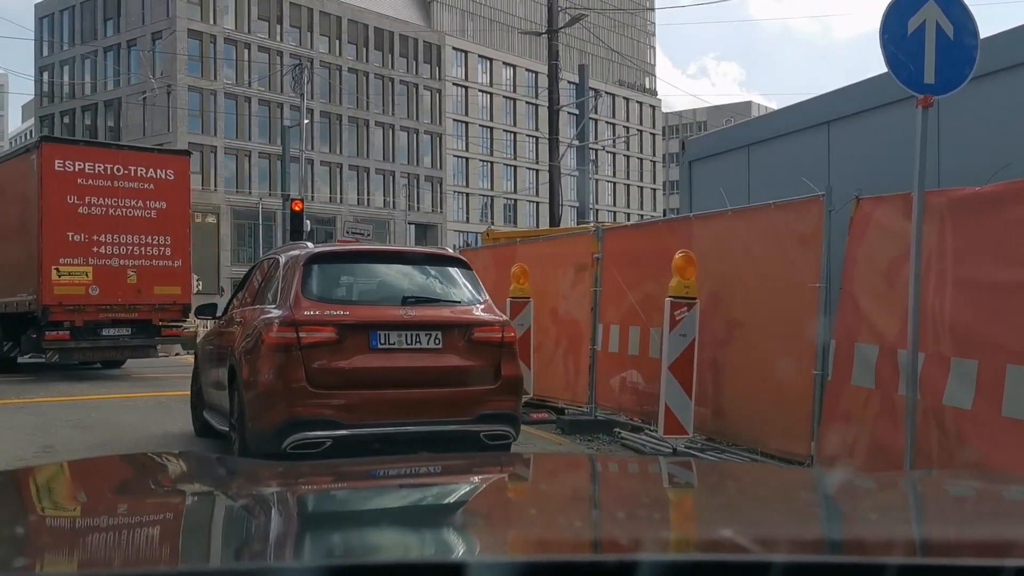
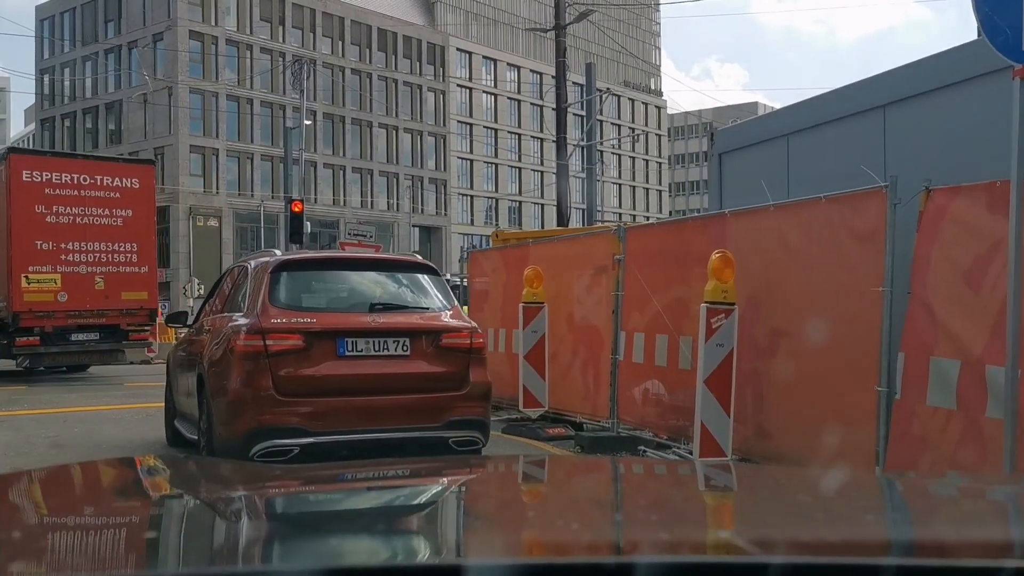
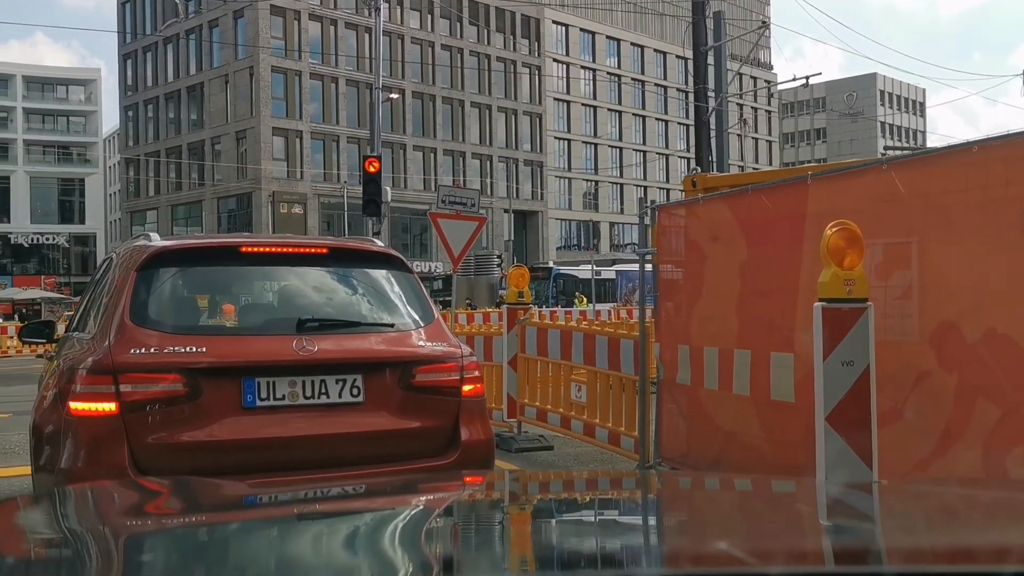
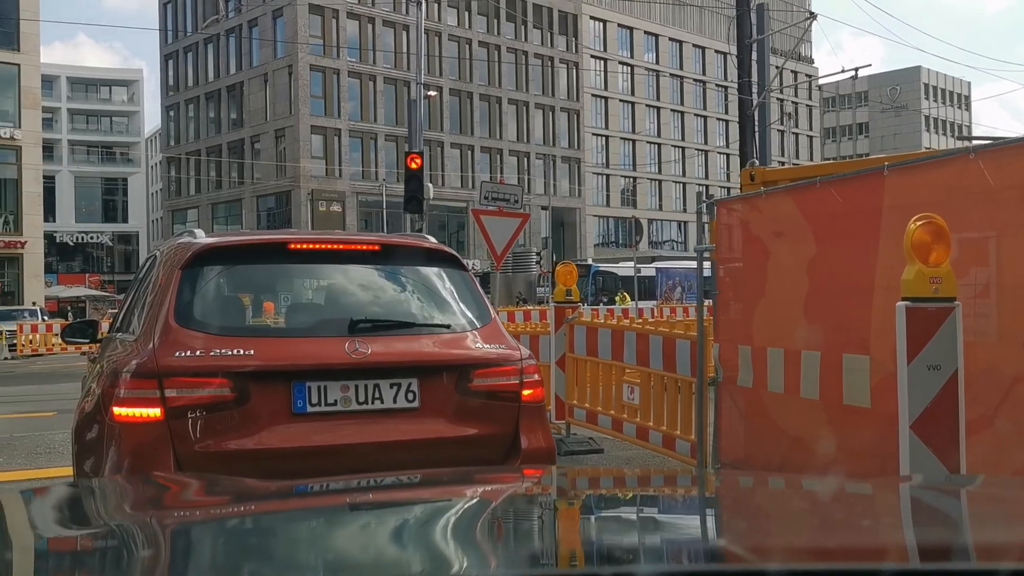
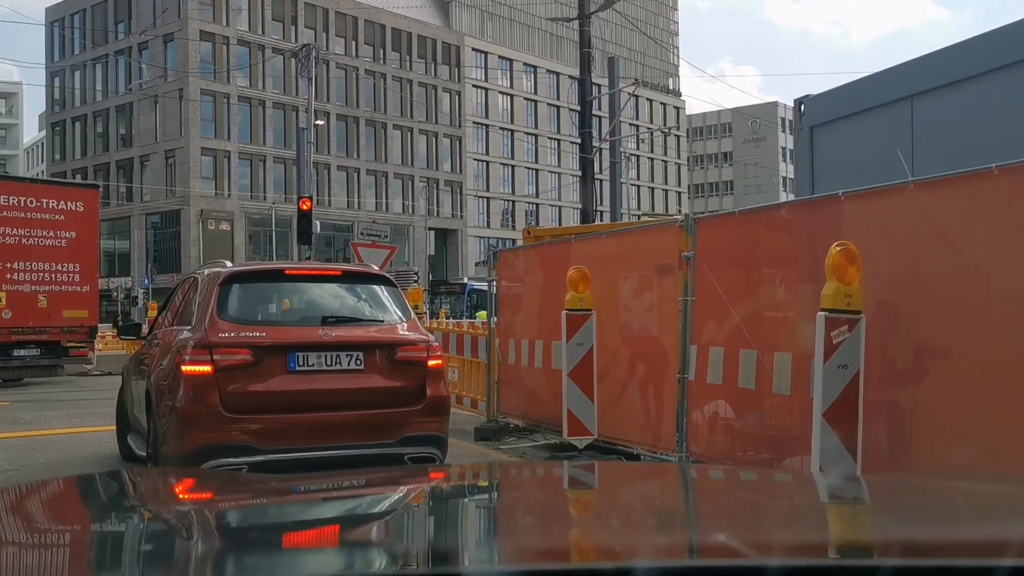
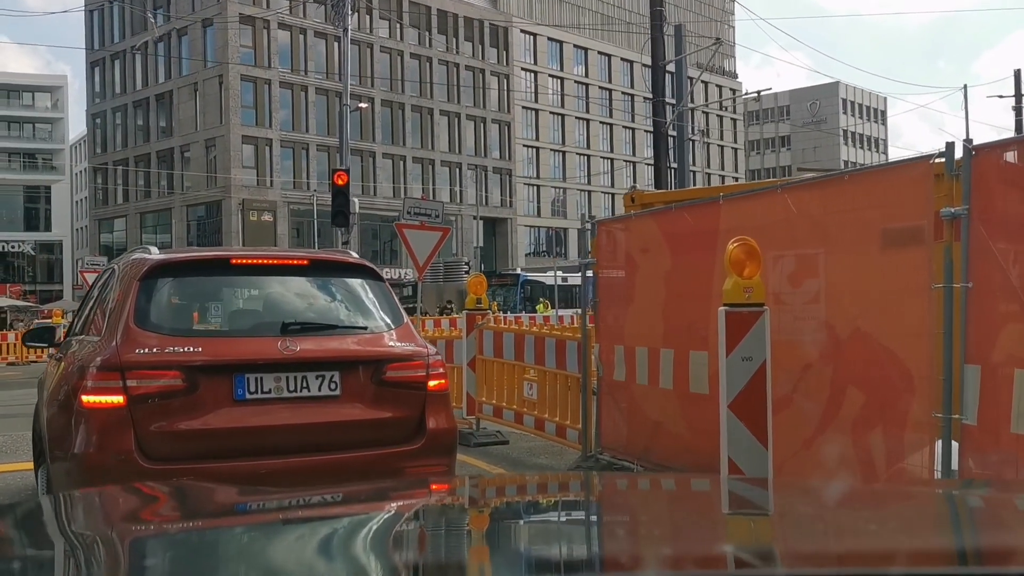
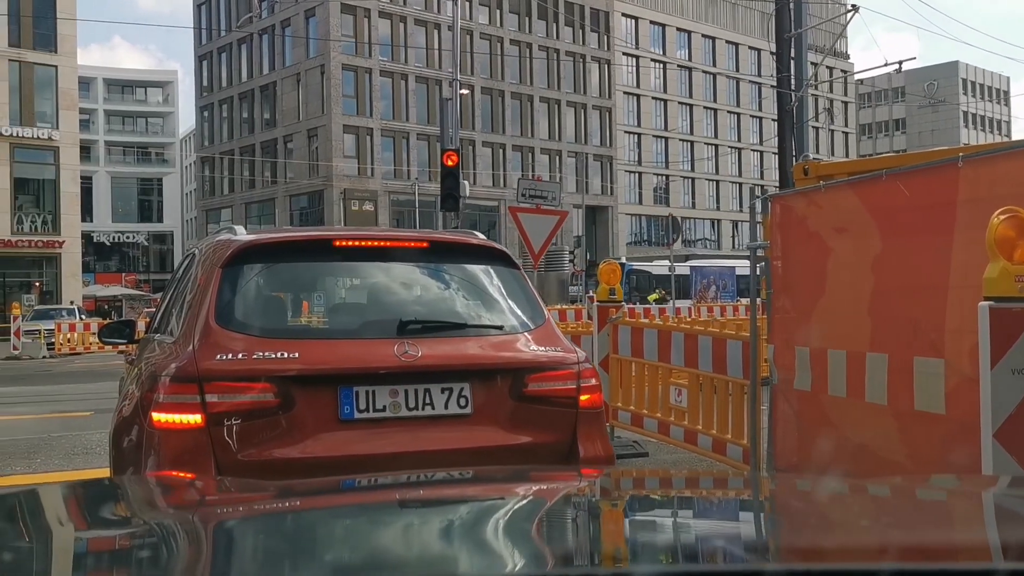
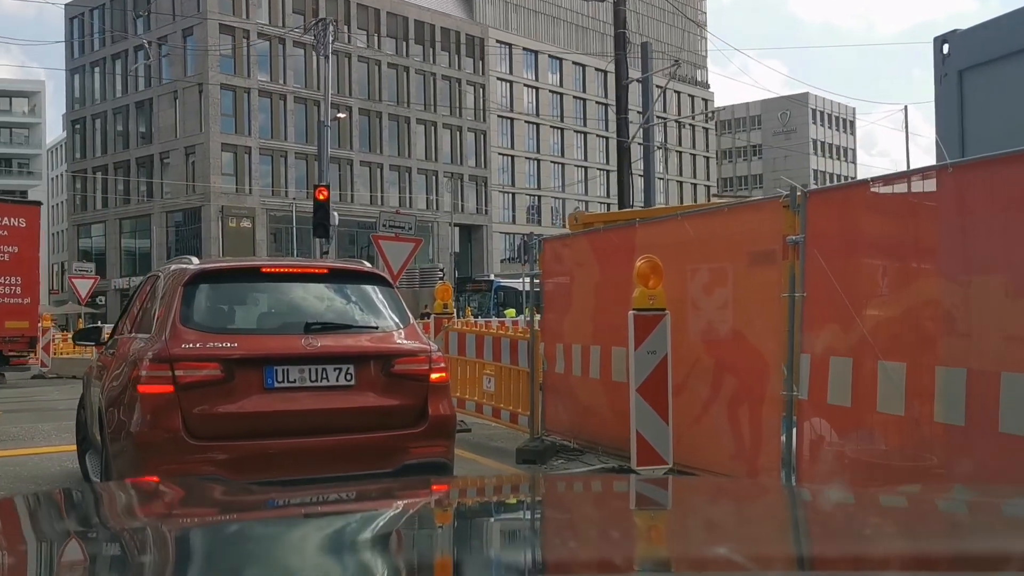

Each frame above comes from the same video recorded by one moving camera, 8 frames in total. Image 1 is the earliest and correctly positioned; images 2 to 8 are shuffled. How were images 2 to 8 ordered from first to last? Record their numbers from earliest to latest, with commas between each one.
2, 5, 8, 6, 3, 4, 7
